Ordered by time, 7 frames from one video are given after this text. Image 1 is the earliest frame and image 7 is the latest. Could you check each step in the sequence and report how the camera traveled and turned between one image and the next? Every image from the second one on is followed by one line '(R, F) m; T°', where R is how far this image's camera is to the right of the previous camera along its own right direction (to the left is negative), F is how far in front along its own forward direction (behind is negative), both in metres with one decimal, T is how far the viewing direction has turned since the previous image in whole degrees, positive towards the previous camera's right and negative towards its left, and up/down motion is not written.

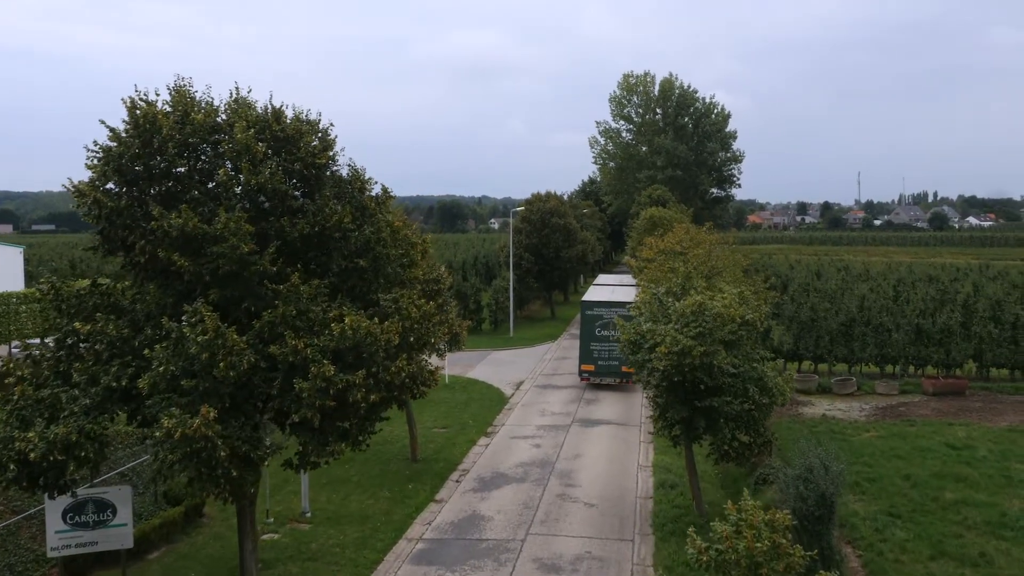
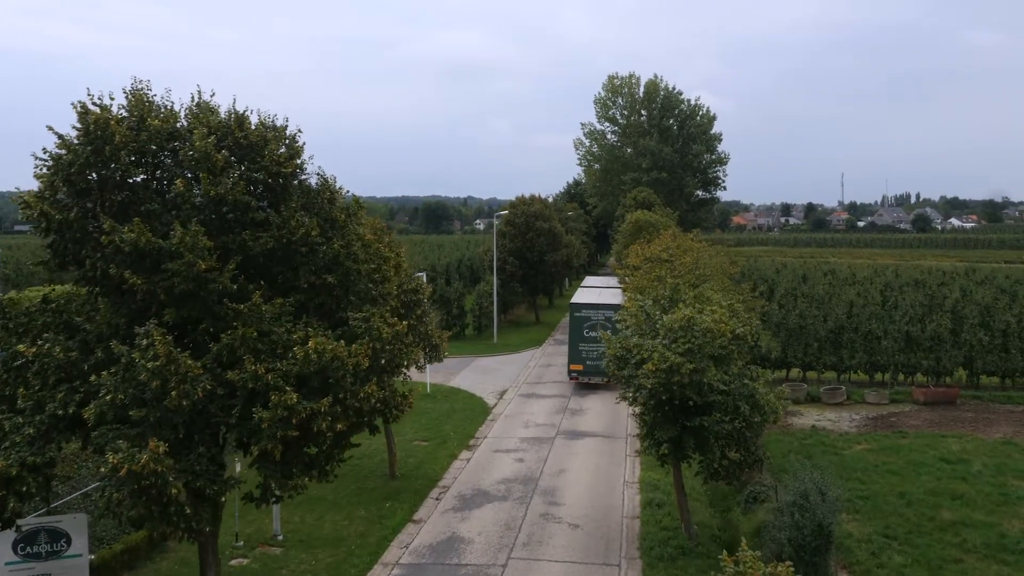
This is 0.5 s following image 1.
(+0.1, +0.5) m; +1°
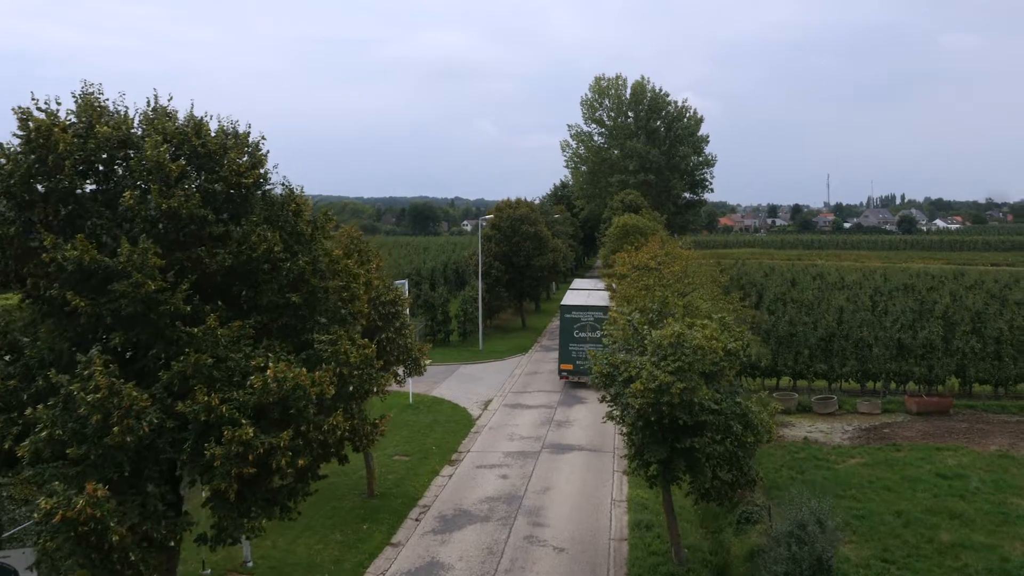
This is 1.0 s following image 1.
(+0.1, +0.5) m; +1°
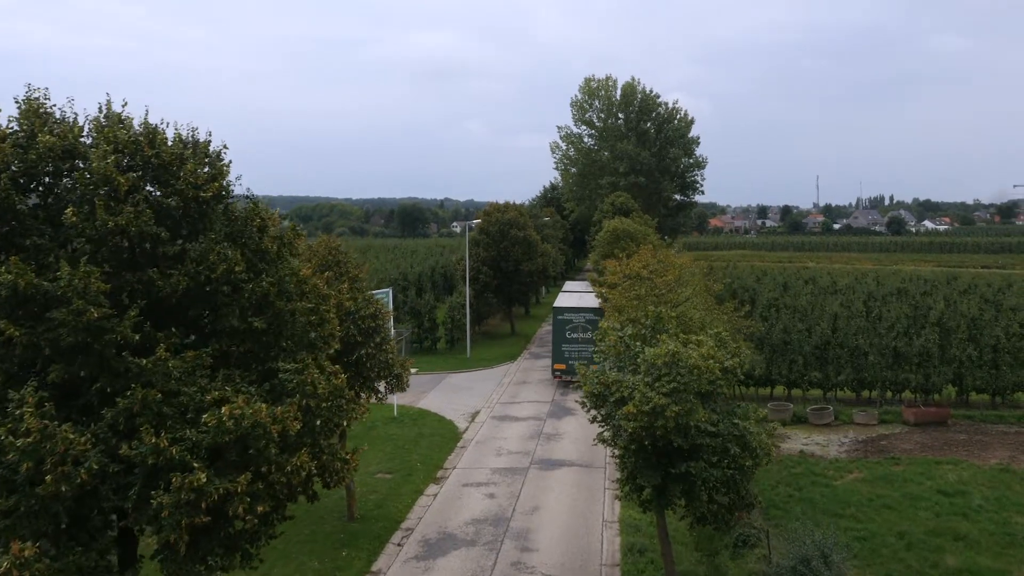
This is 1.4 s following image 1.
(+0.1, +0.6) m; +1°
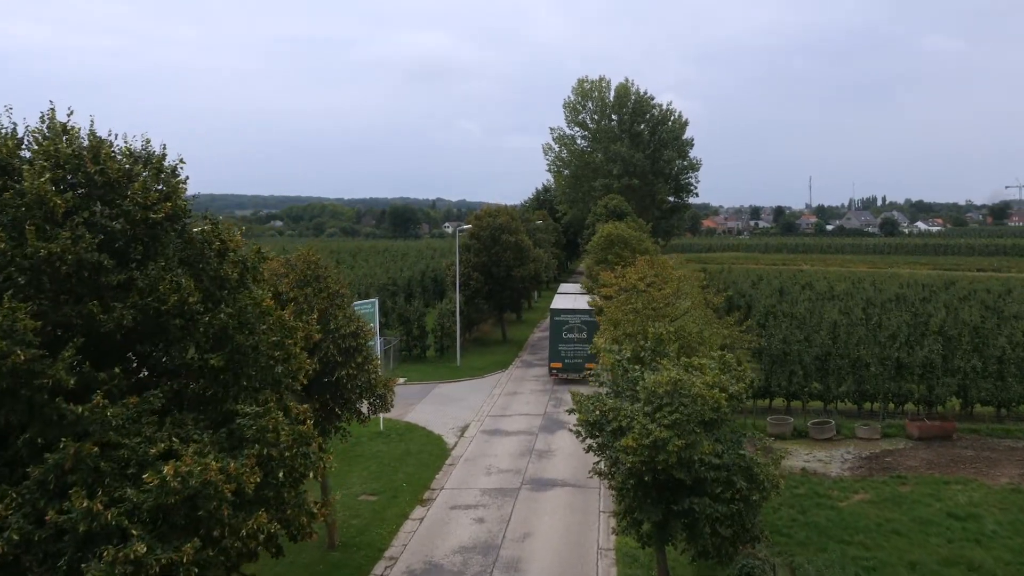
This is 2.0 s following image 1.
(0.0, +0.7) m; +1°
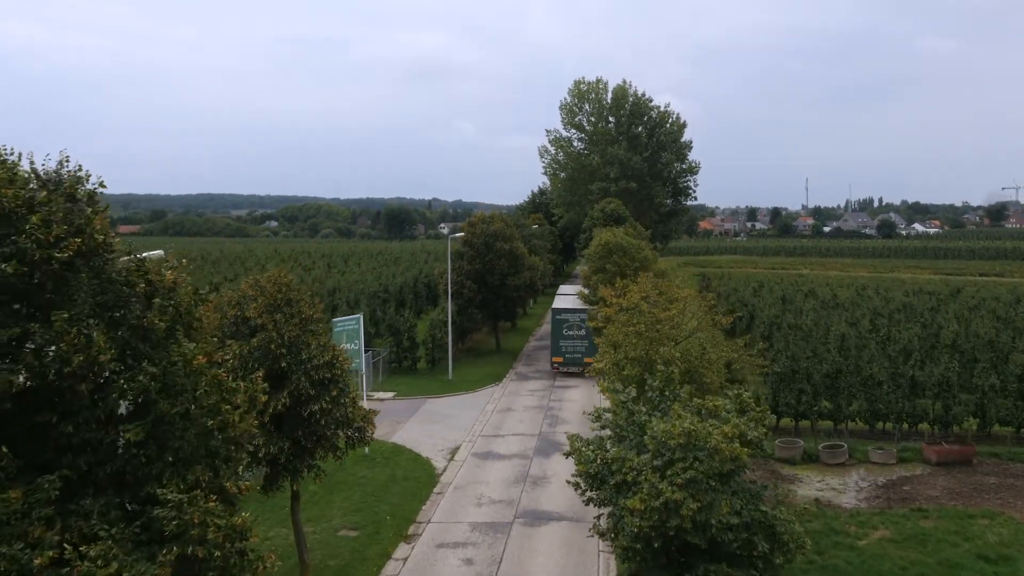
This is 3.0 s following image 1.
(+0.1, +1.1) m; 0°
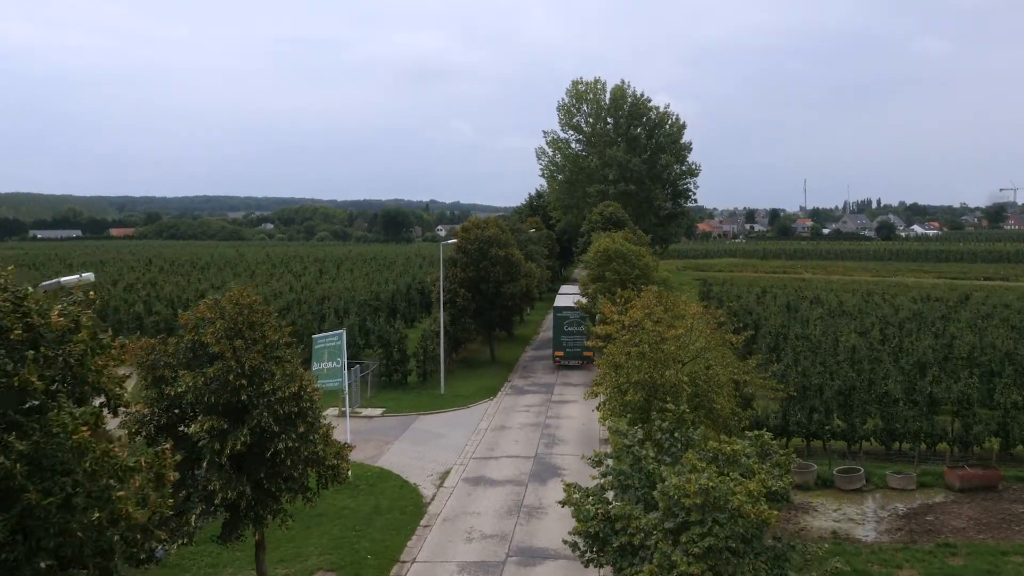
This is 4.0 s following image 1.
(+0.1, +1.2) m; 0°
